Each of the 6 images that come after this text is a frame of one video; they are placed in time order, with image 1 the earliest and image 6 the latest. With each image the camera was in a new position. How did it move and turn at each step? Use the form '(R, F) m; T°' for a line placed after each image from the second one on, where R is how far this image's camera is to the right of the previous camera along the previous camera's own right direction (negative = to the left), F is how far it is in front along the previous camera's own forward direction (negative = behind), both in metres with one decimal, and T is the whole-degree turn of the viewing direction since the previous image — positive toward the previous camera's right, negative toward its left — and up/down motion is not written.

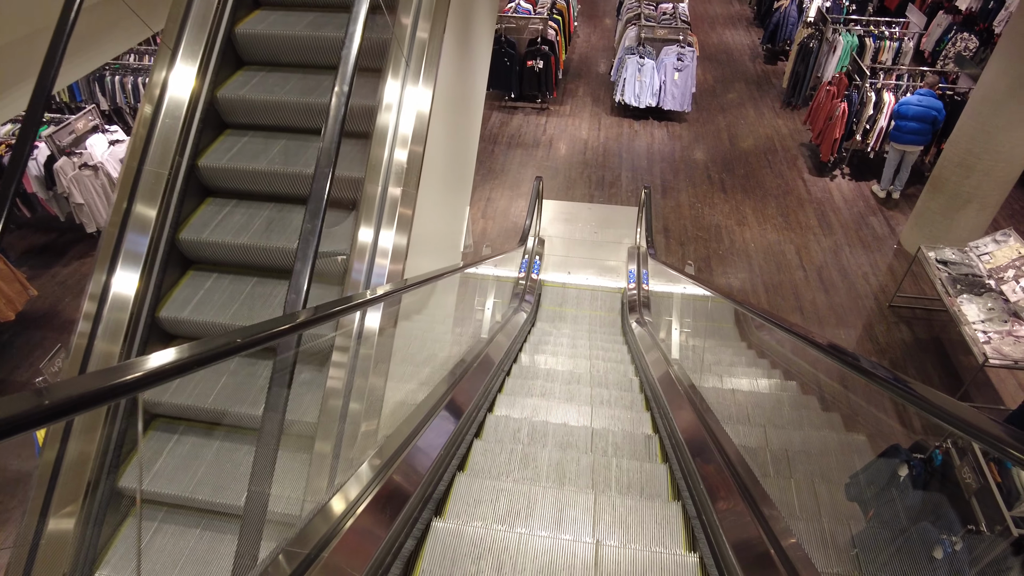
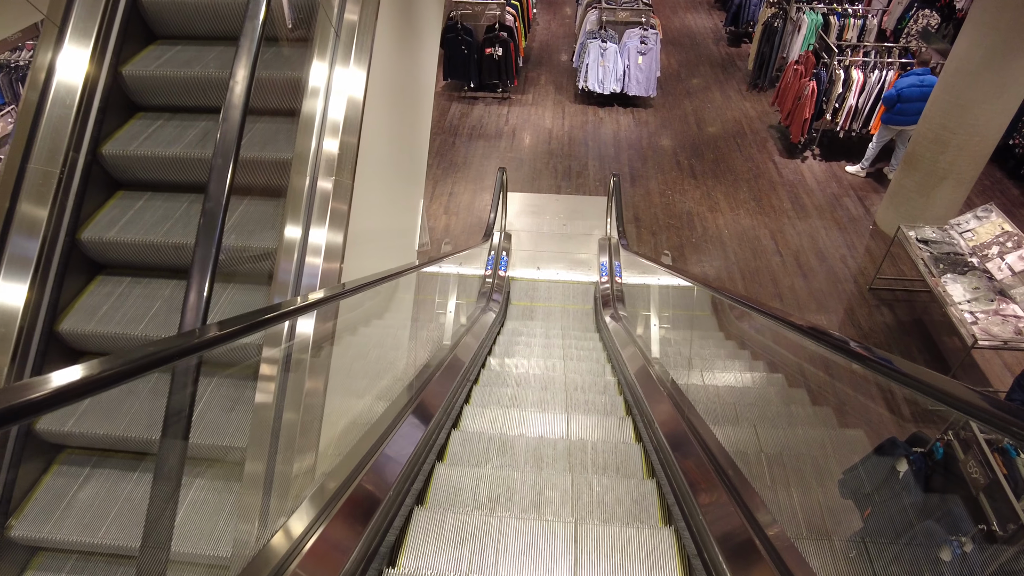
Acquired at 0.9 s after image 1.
(+0.1, +0.3) m; +3°
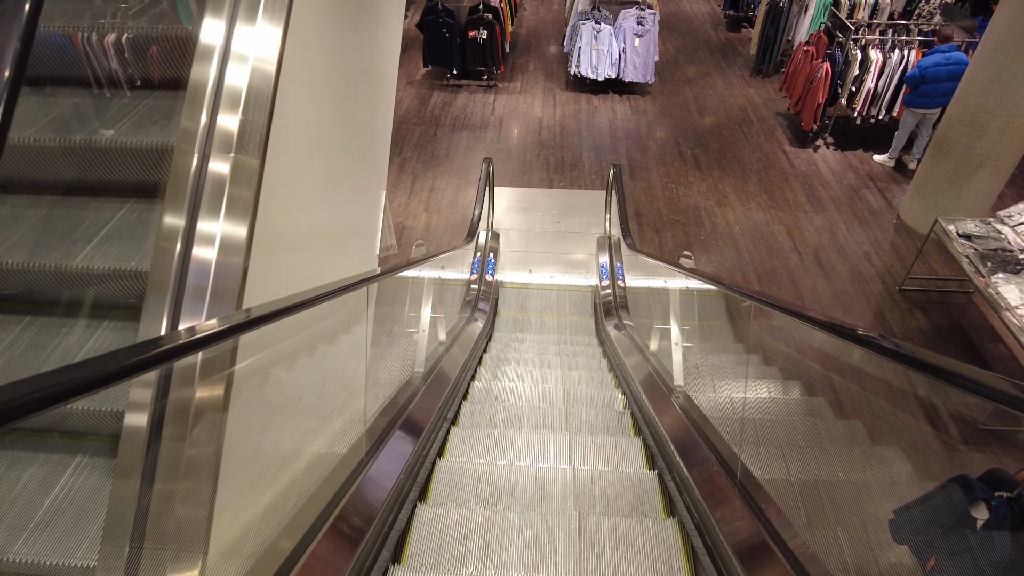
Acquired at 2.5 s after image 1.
(0.0, +0.6) m; +1°
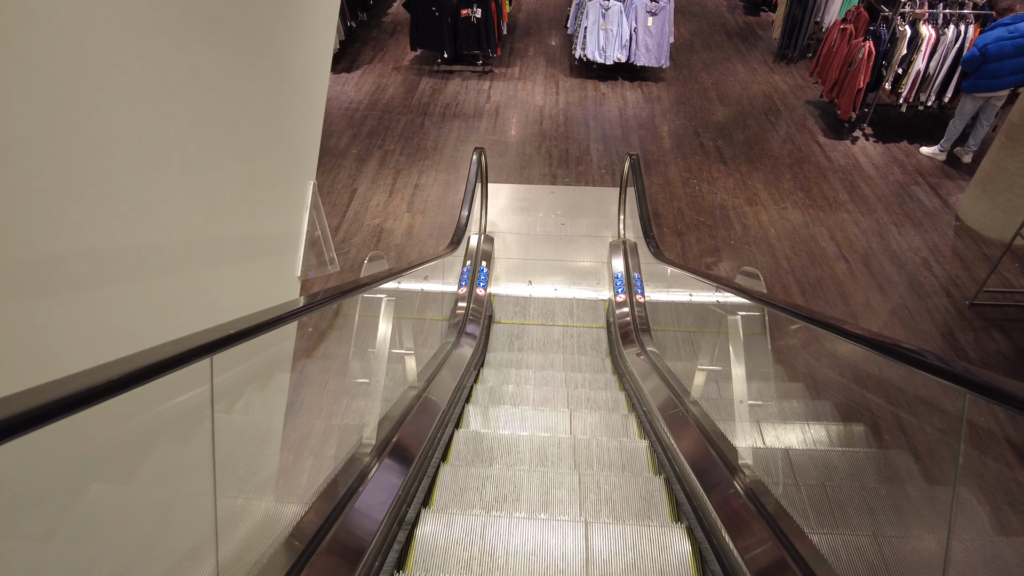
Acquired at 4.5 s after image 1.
(0.0, +0.8) m; 0°
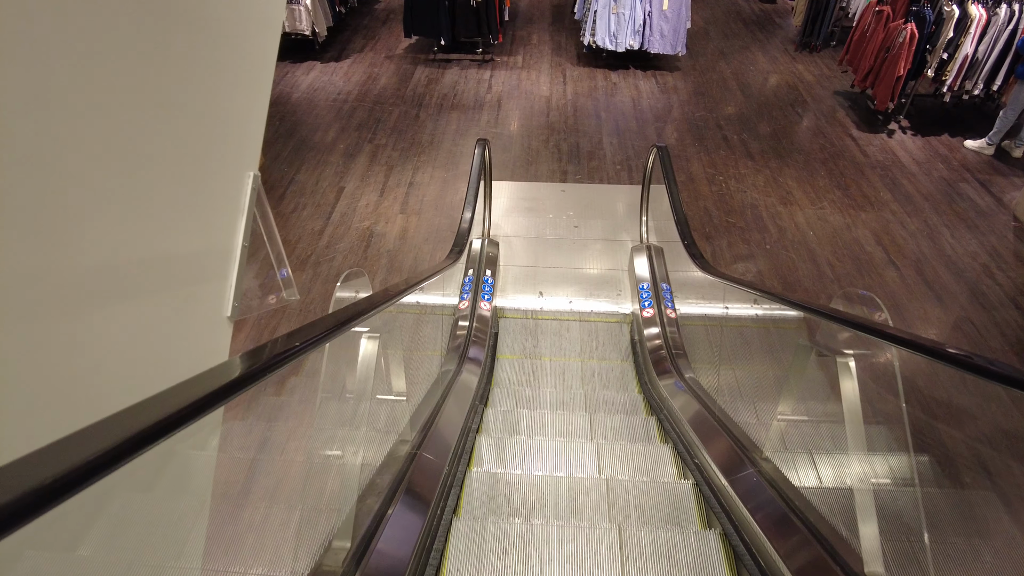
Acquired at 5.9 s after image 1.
(-0.1, +0.5) m; 0°
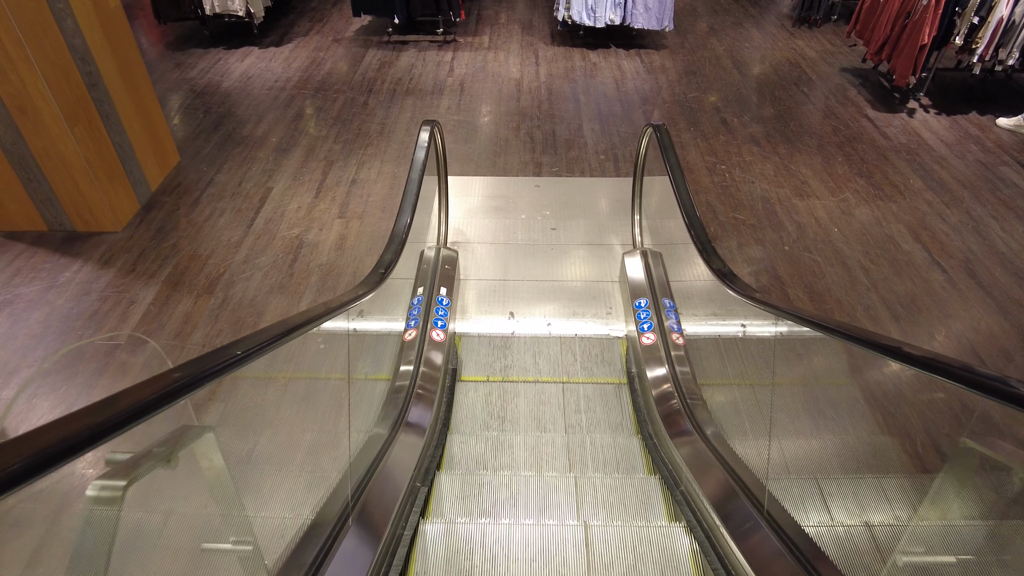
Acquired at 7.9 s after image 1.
(+0.1, +0.8) m; +2°
